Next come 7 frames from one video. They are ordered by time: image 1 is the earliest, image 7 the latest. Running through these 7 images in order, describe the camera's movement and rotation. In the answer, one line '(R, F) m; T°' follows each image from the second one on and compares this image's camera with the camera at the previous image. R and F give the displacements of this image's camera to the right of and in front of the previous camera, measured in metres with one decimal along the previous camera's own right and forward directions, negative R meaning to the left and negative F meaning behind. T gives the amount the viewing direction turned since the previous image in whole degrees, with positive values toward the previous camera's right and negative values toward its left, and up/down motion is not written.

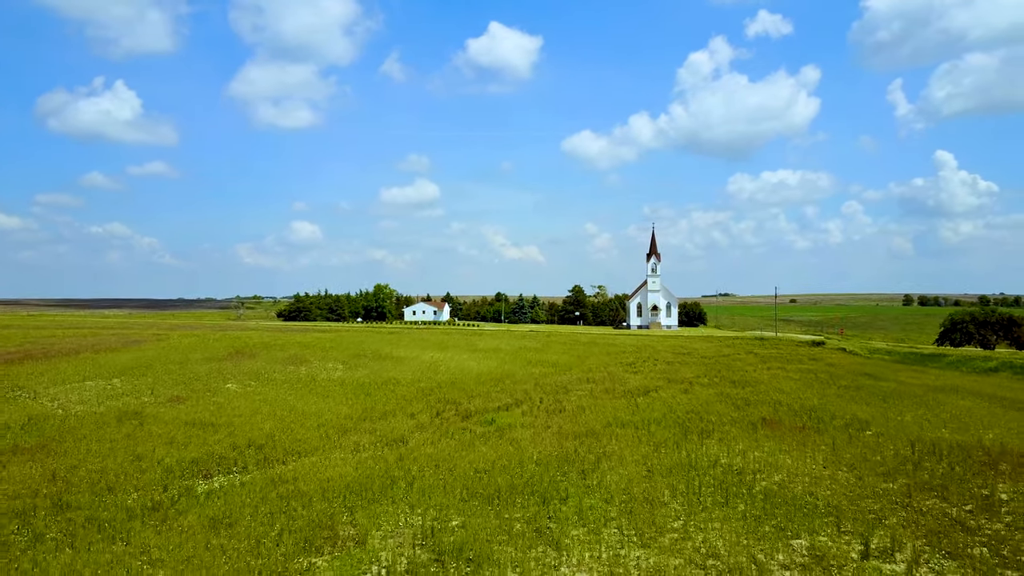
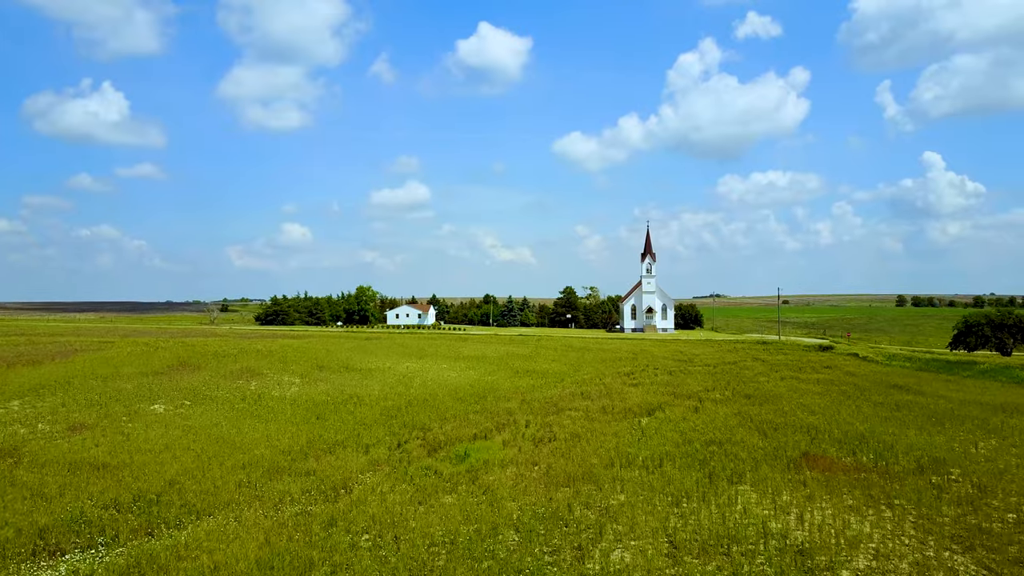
(+0.3, +4.0) m; +1°
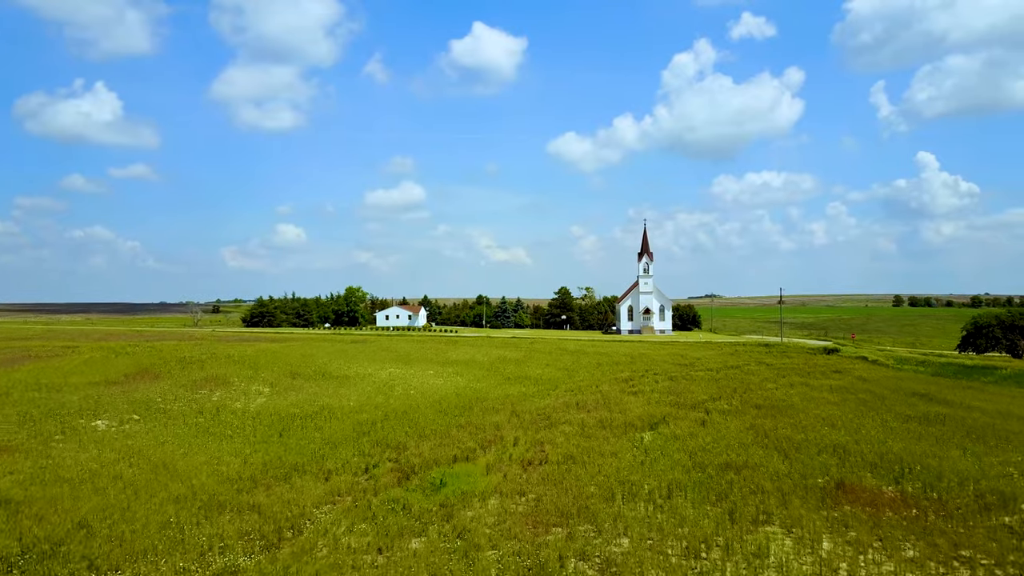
(+0.2, +2.3) m; 0°
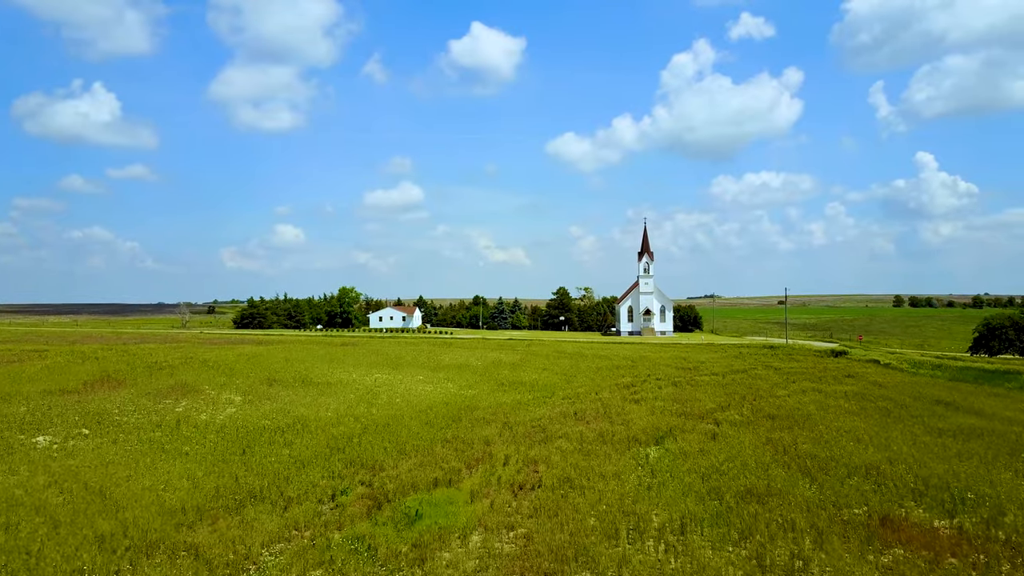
(+0.2, +2.0) m; 0°
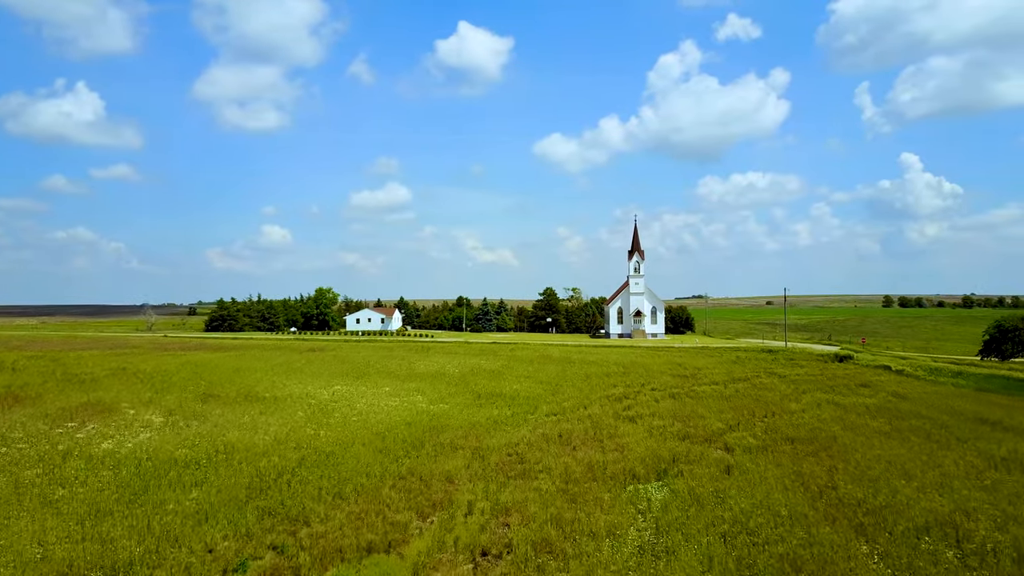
(+0.4, +3.6) m; +1°
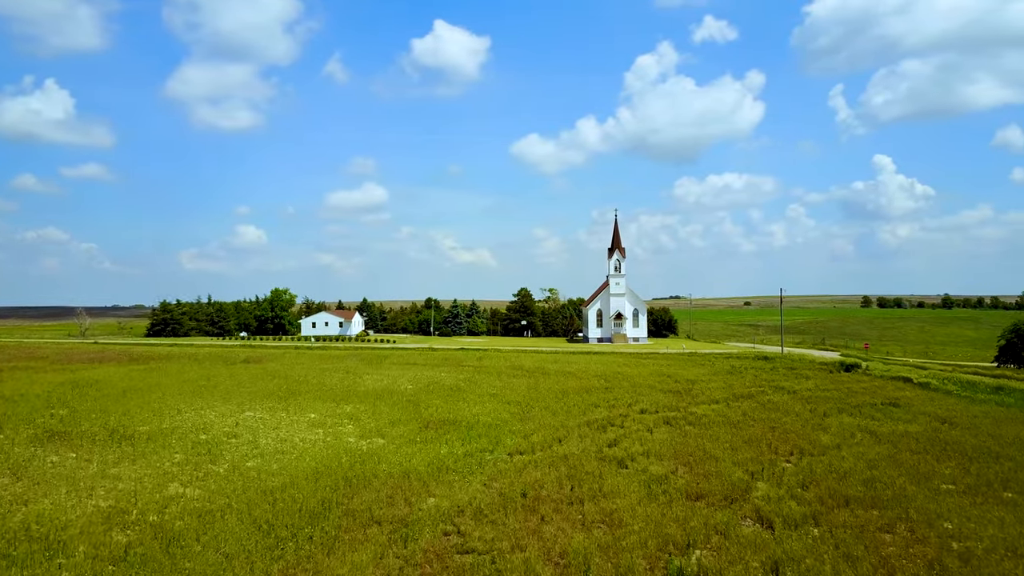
(+0.6, +5.6) m; +2°
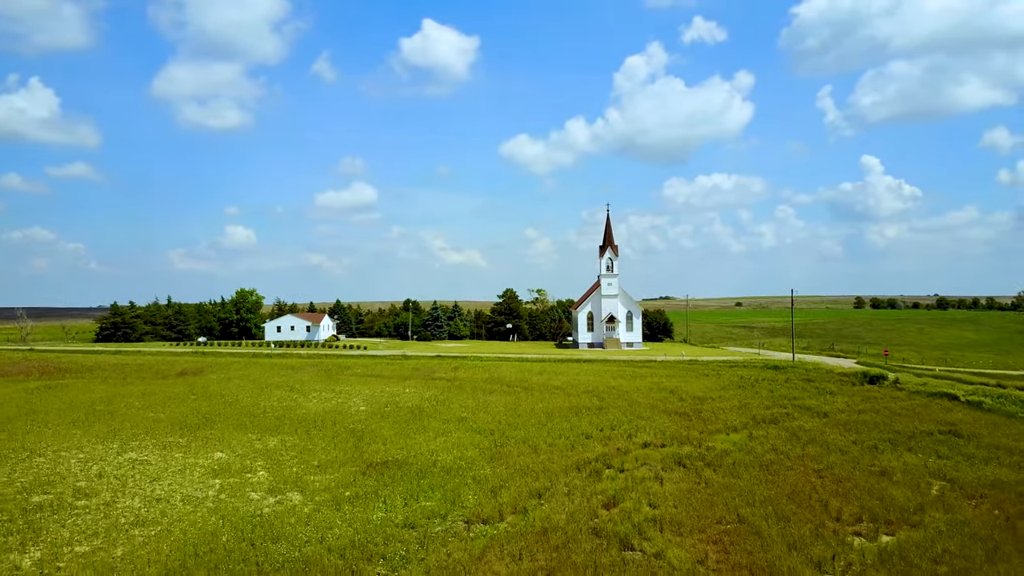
(+0.5, +5.3) m; +1°
